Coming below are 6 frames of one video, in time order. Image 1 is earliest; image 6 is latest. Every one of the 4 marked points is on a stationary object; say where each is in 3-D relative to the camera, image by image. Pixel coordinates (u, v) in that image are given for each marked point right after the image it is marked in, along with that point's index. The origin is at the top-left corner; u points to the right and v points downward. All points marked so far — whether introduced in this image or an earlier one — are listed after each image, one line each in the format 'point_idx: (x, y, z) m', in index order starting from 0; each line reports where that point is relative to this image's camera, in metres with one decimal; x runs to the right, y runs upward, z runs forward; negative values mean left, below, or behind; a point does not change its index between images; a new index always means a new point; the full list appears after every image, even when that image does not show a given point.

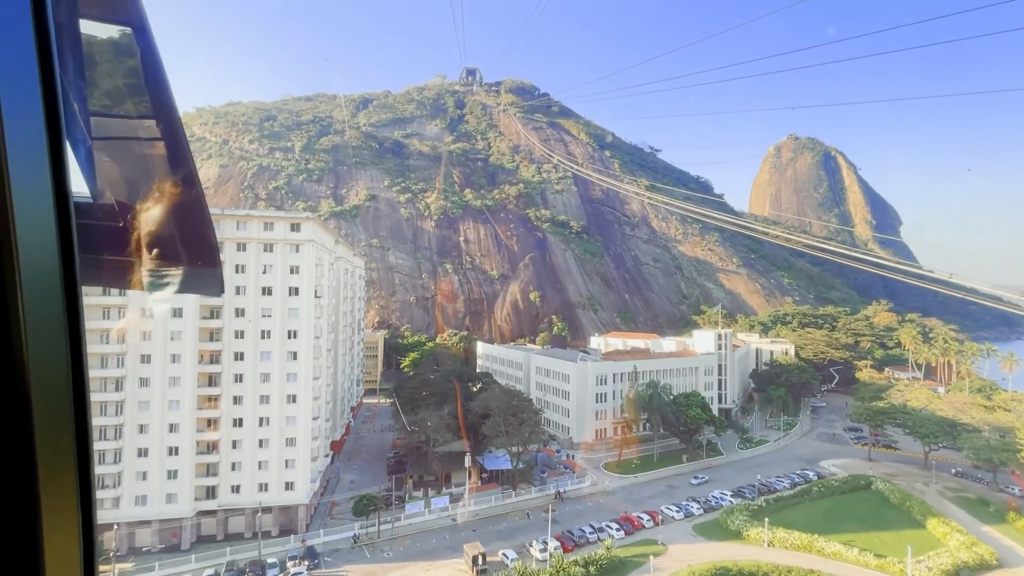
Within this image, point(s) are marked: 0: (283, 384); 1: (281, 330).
0: (-8.6, -3.6, +18.1) m
1: (-8.7, -1.6, +18.1) m
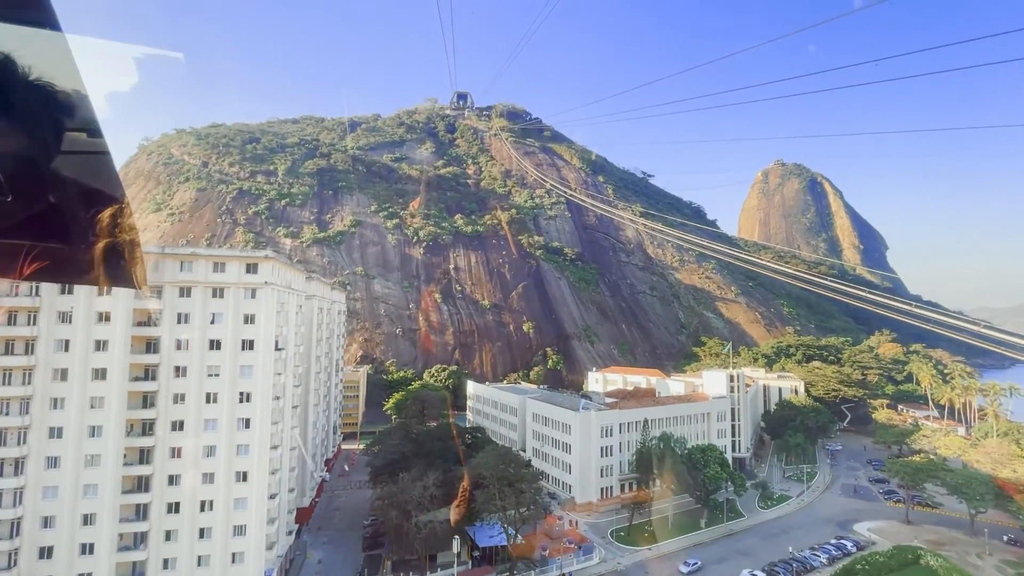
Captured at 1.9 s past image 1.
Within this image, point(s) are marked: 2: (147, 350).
0: (-8.6, -5.3, +14.8) m
1: (-8.7, -3.3, +14.9) m
2: (-10.9, -1.9, +14.4) m
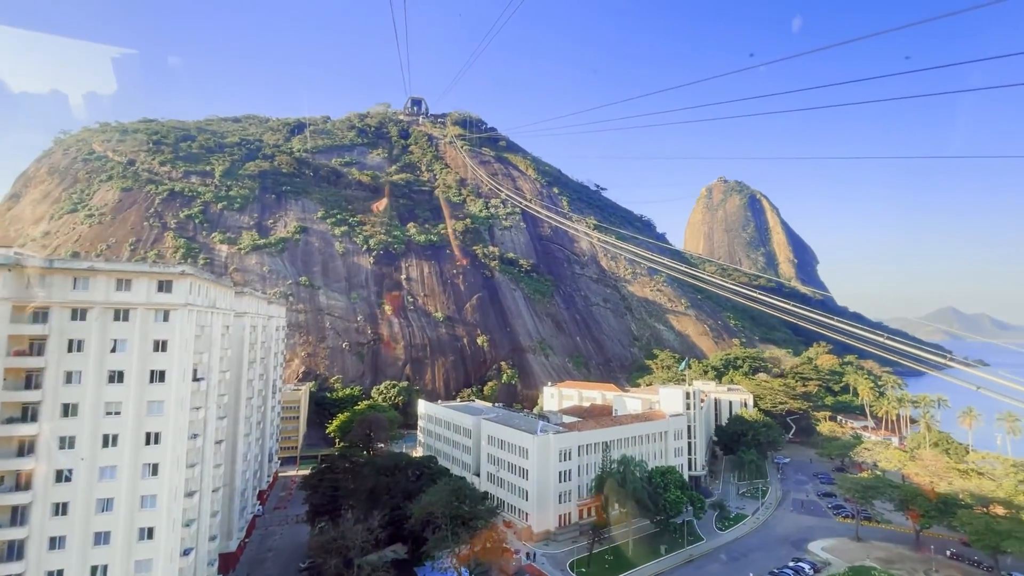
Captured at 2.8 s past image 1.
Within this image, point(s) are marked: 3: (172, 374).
0: (-9.8, -5.8, +12.5) m
1: (-9.8, -3.8, +12.6) m
2: (-11.9, -2.4, +11.9) m
3: (-9.2, -2.3, +13.0) m
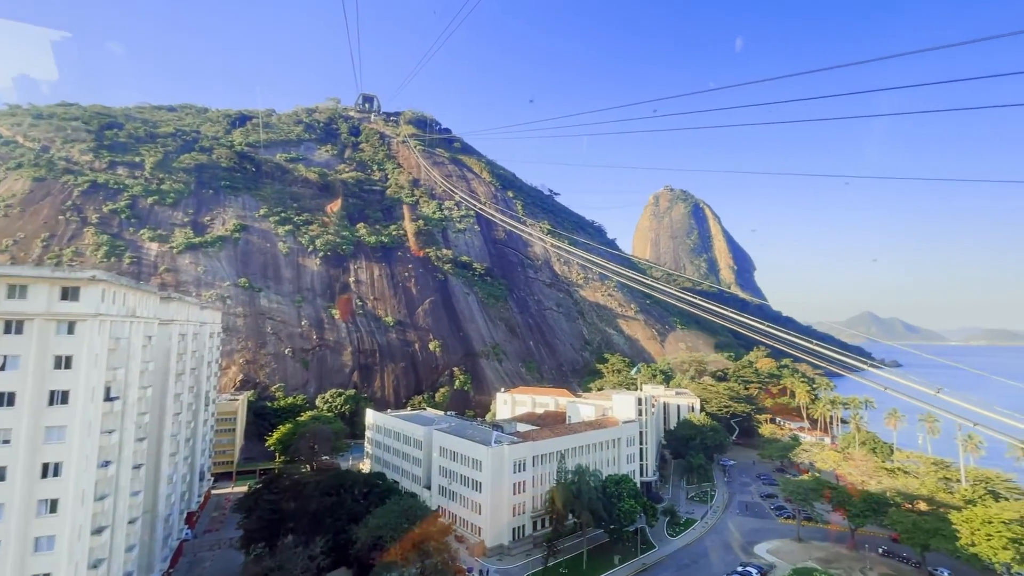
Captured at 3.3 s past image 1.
0: (-10.8, -6.0, +10.8) m
1: (-10.9, -4.0, +10.9) m
2: (-12.9, -2.5, +10.0) m
3: (-10.3, -2.5, +11.4) m
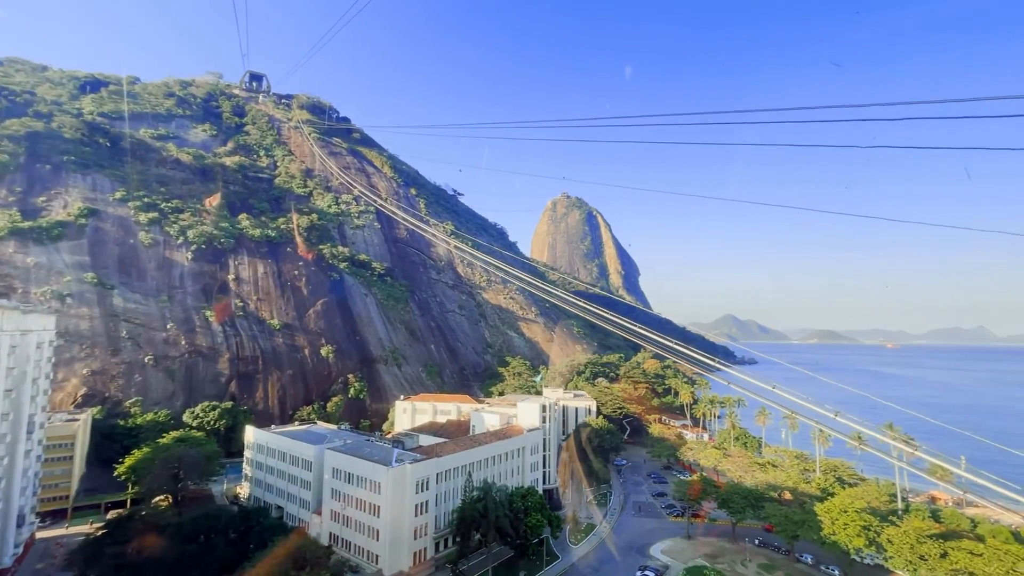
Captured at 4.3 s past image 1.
0: (-12.4, -6.1, +7.2) m
1: (-12.4, -4.1, +7.4) m
2: (-14.1, -2.6, +6.1) m
3: (-11.9, -2.6, +8.0) m
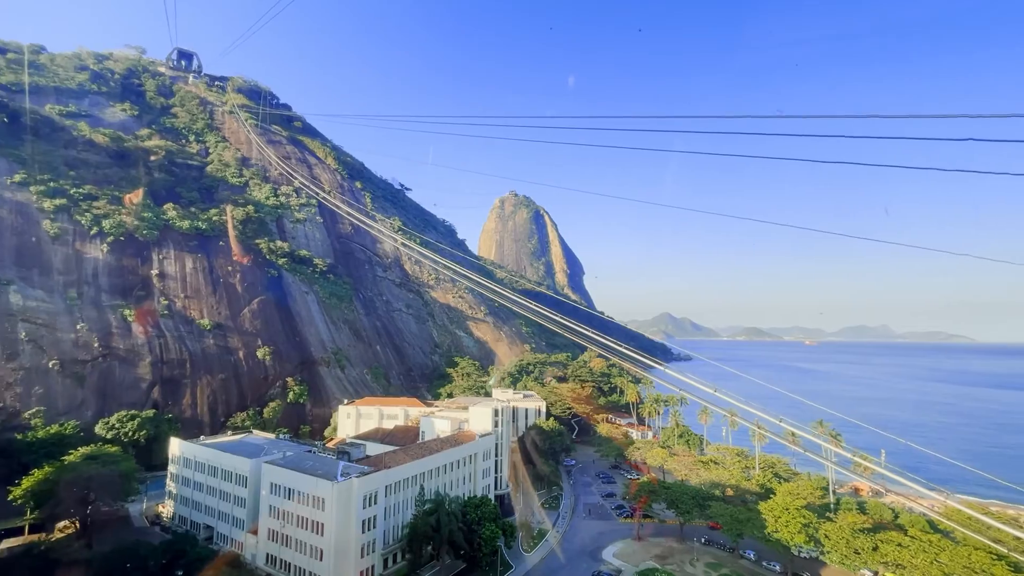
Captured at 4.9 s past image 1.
0: (-12.6, -6.3, +5.2) m
1: (-12.6, -4.2, +5.3) m
2: (-14.2, -2.8, +3.8) m
3: (-12.2, -2.8, +6.0) m
